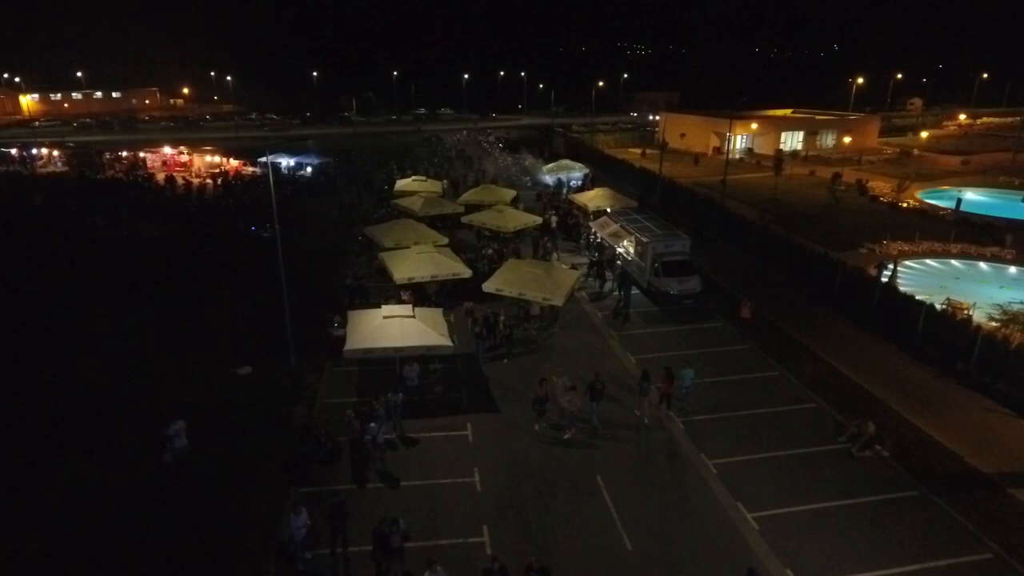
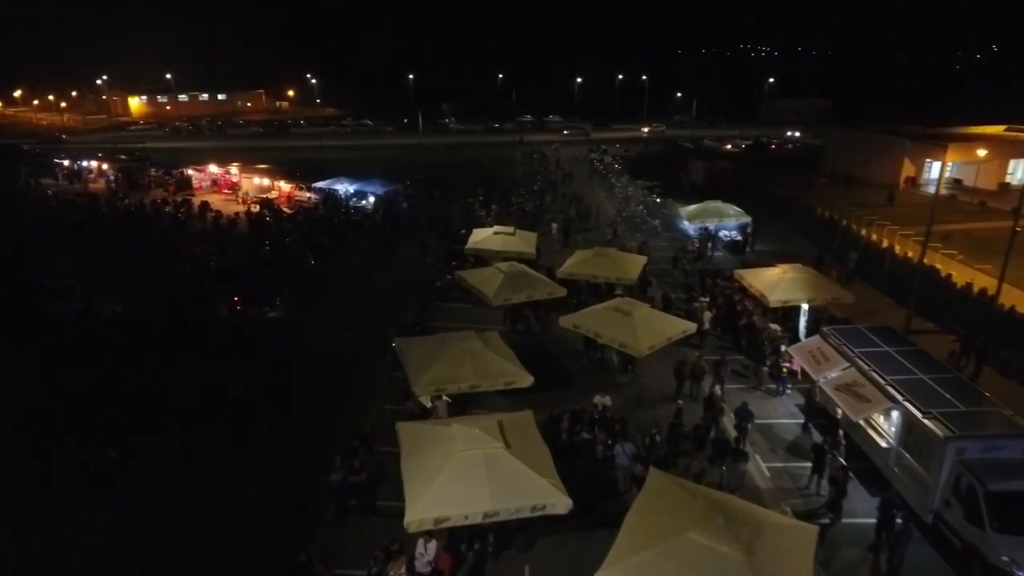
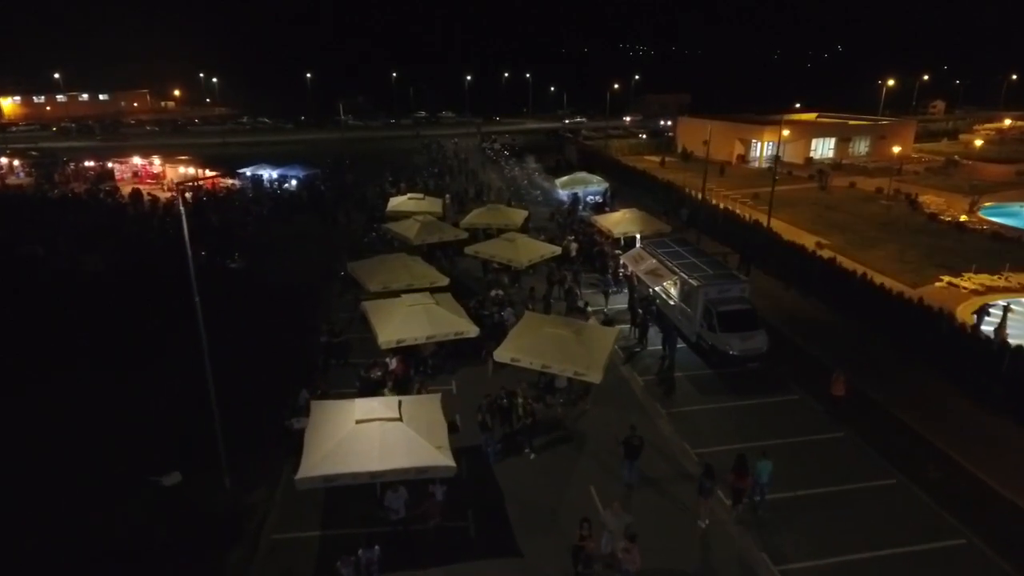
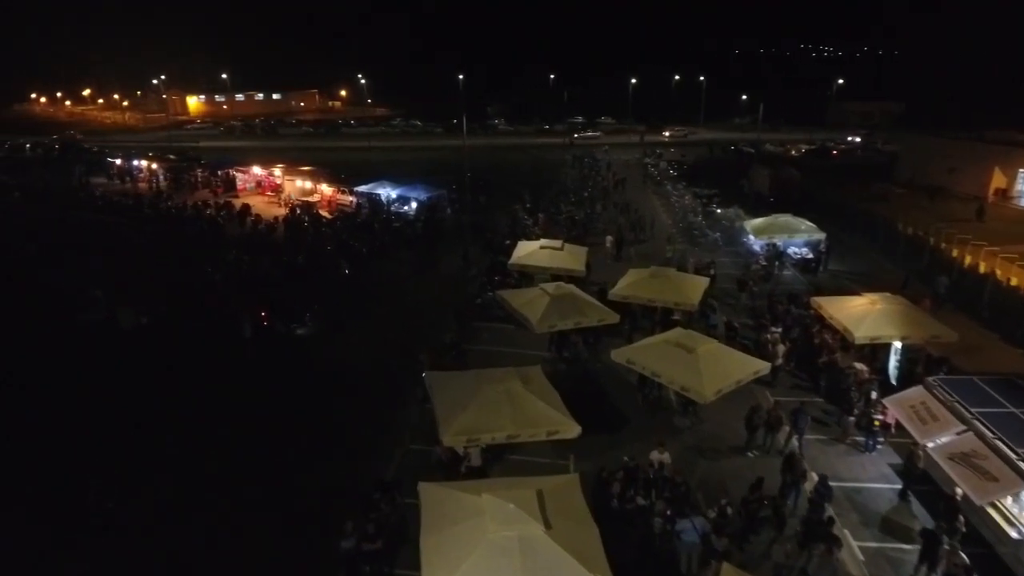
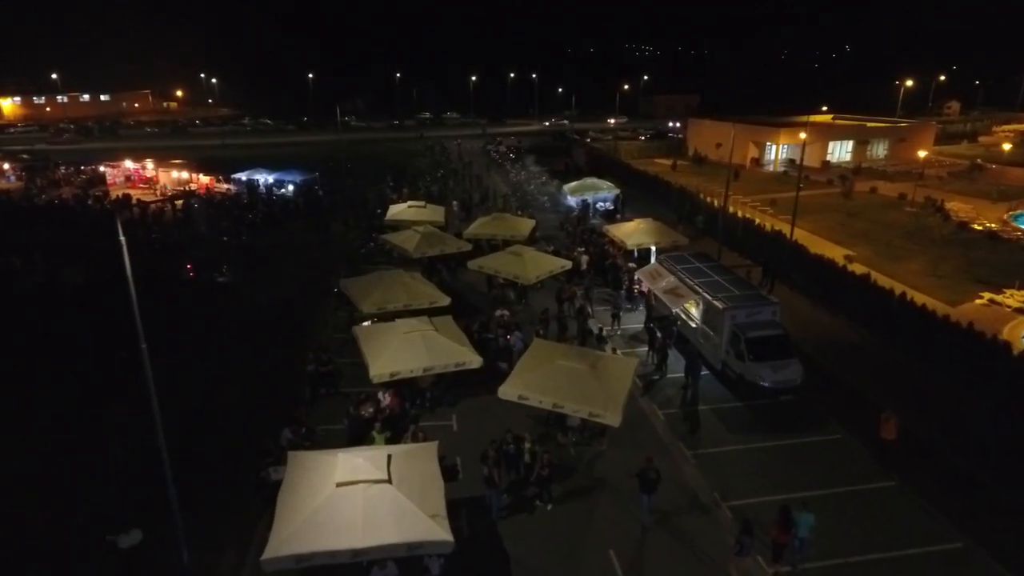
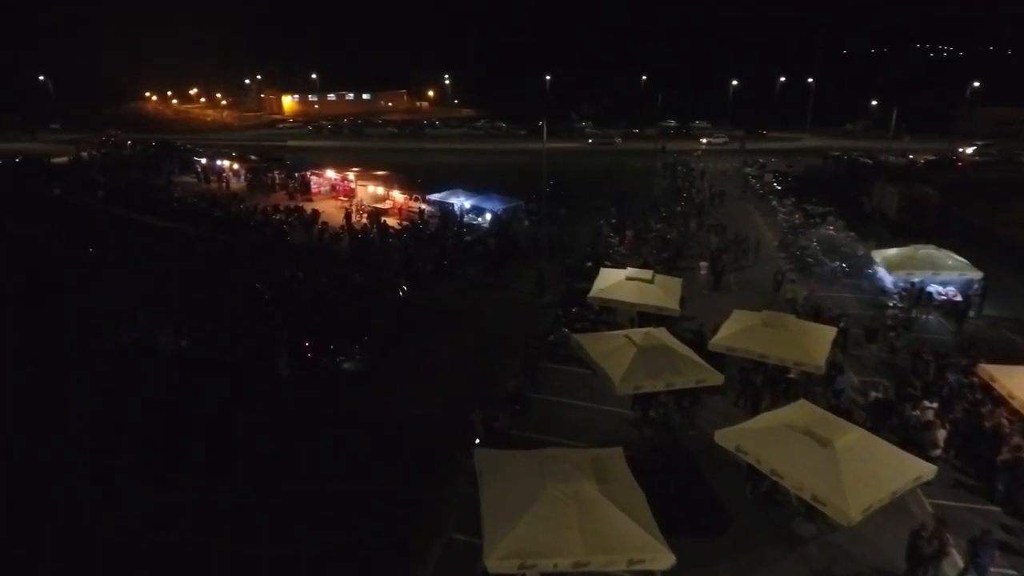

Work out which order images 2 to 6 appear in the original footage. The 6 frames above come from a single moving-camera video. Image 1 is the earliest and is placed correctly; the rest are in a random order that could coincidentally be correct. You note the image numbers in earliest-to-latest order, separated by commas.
3, 5, 2, 4, 6
